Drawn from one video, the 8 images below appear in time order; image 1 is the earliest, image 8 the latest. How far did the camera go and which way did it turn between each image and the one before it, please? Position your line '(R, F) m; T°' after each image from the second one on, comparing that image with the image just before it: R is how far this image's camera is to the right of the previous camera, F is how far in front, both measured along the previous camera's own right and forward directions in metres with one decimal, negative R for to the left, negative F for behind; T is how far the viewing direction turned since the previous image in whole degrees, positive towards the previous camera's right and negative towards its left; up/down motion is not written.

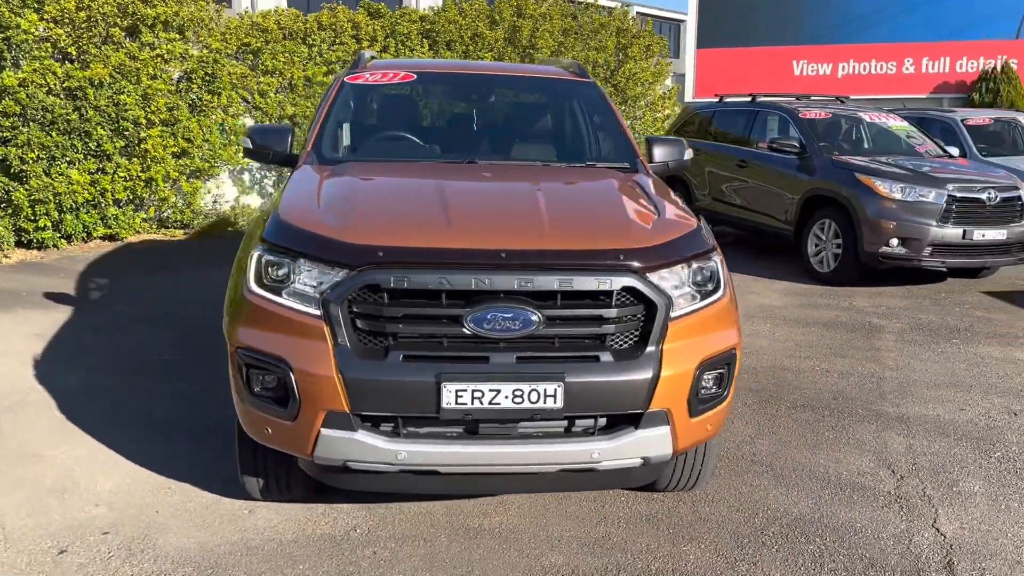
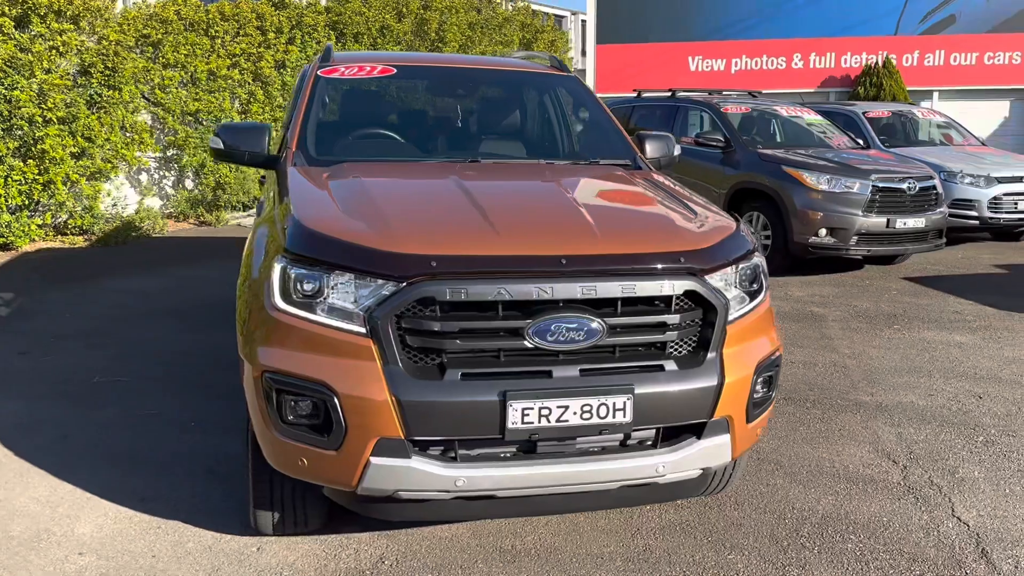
(-0.5, +0.2) m; +7°
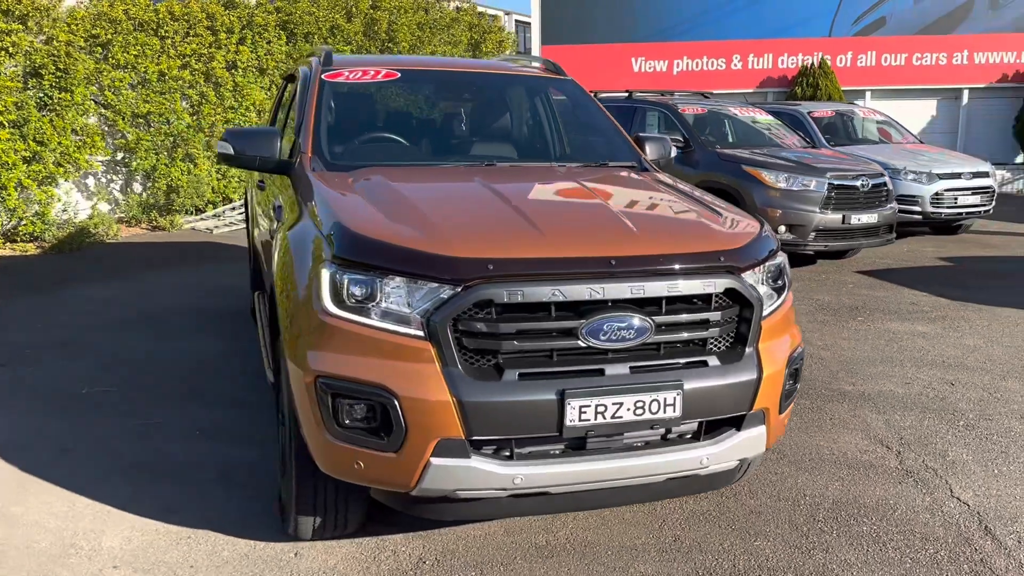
(-0.4, 0.0) m; +4°
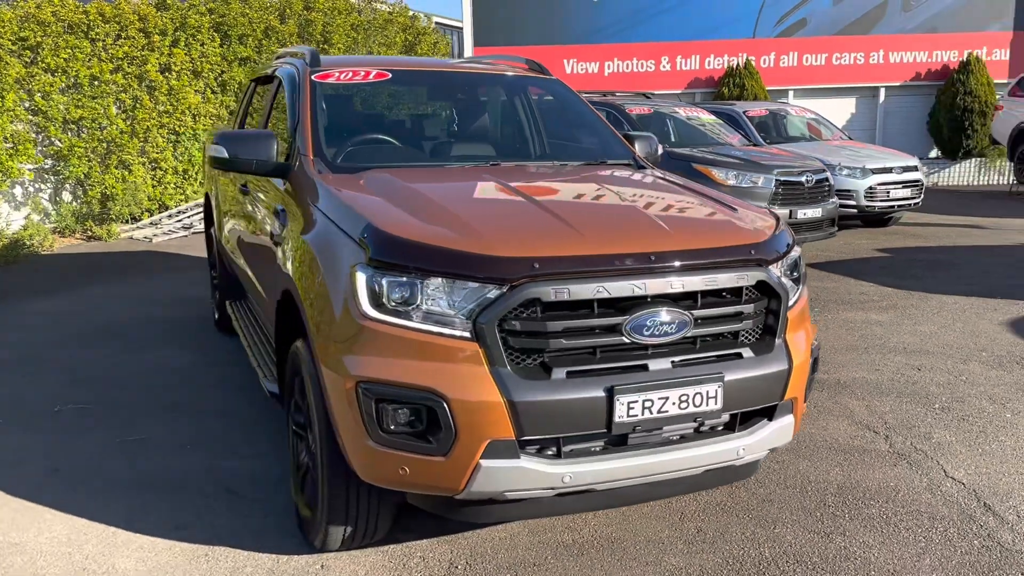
(-0.4, 0.0) m; +5°
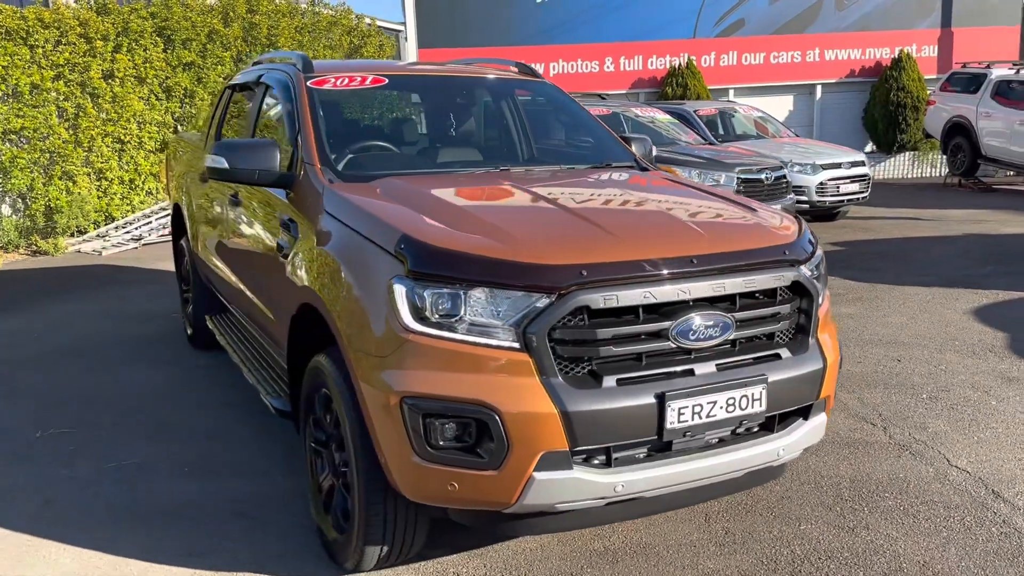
(-0.3, +0.1) m; +4°
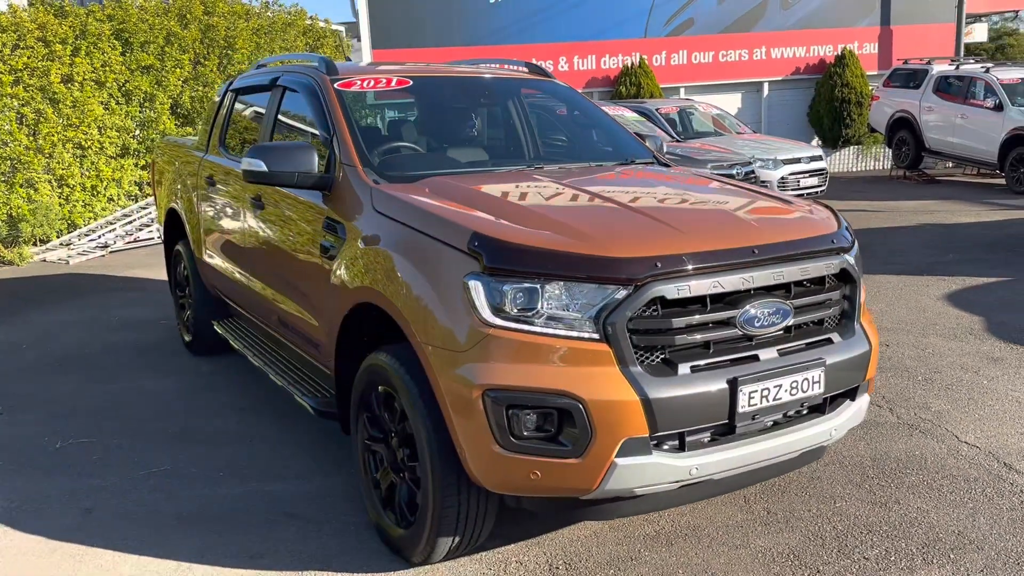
(-0.4, -0.1) m; +4°
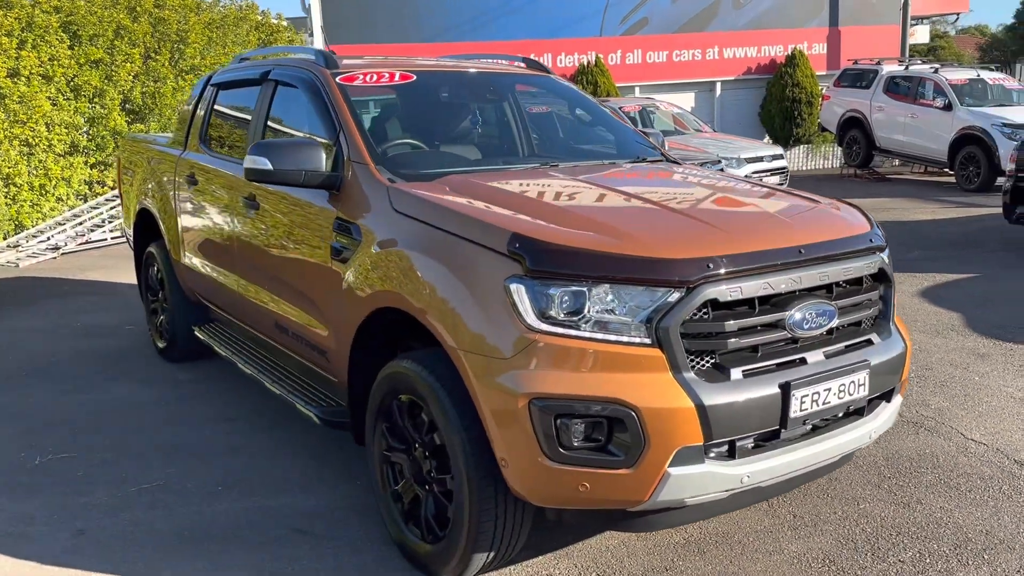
(-0.3, +0.1) m; +4°
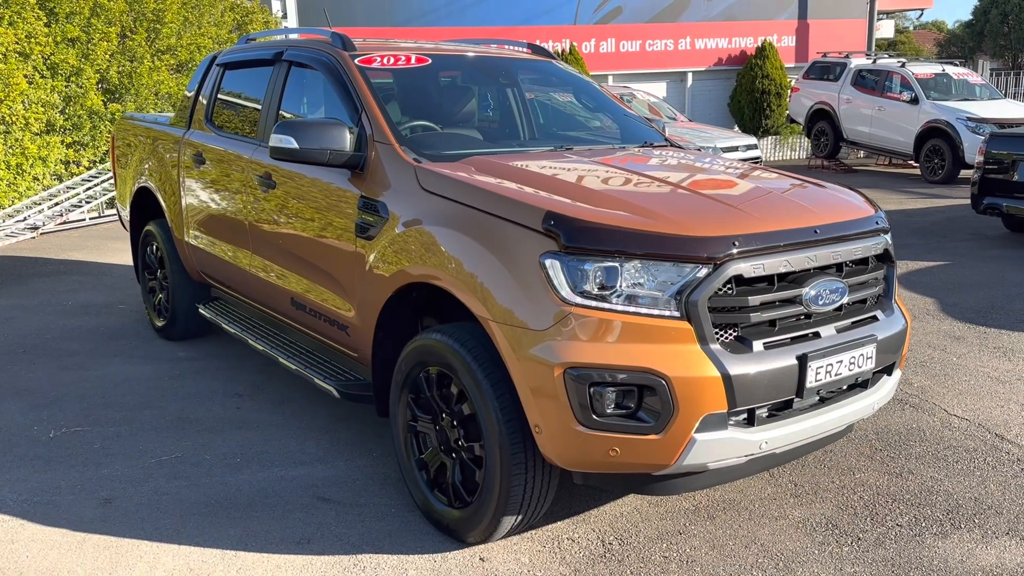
(-0.2, -0.1) m; +2°
